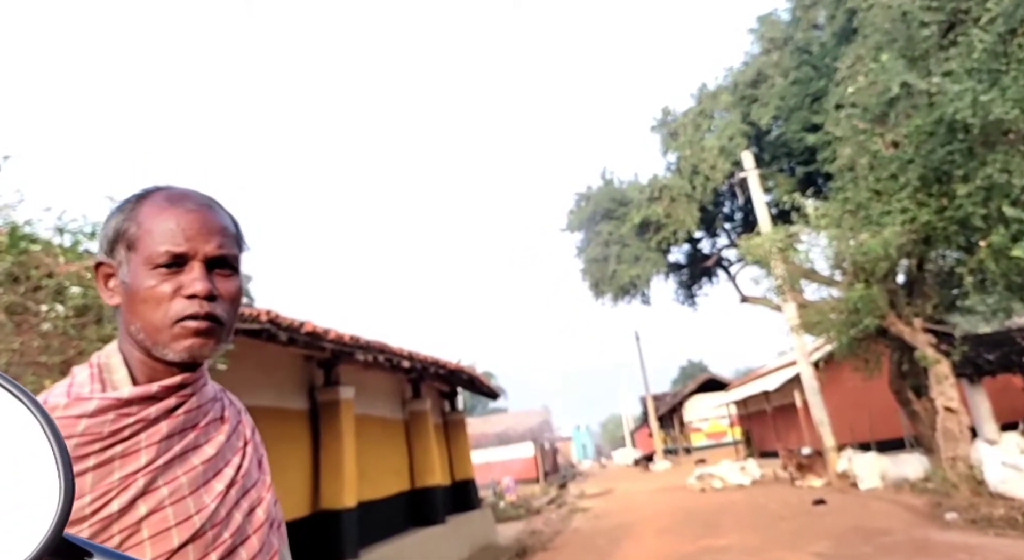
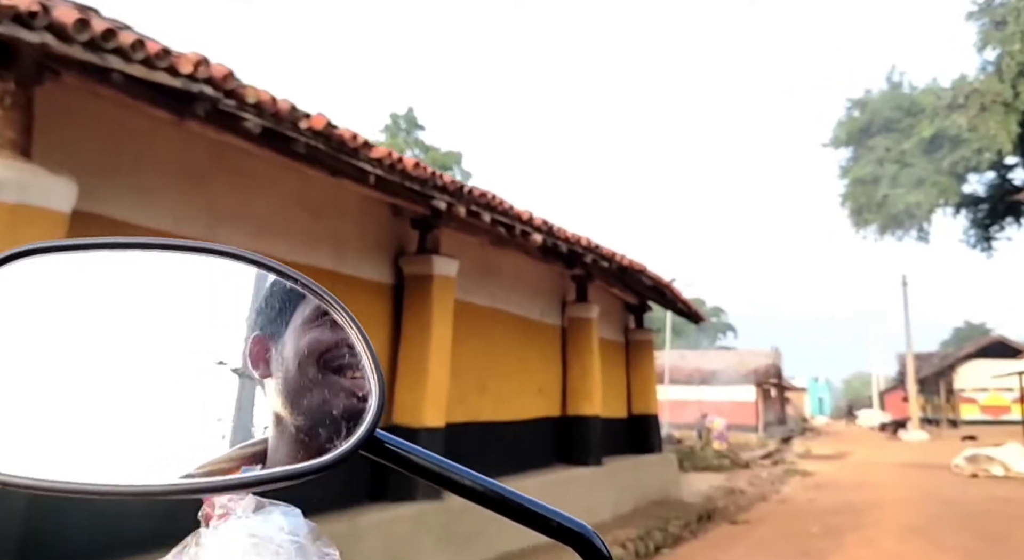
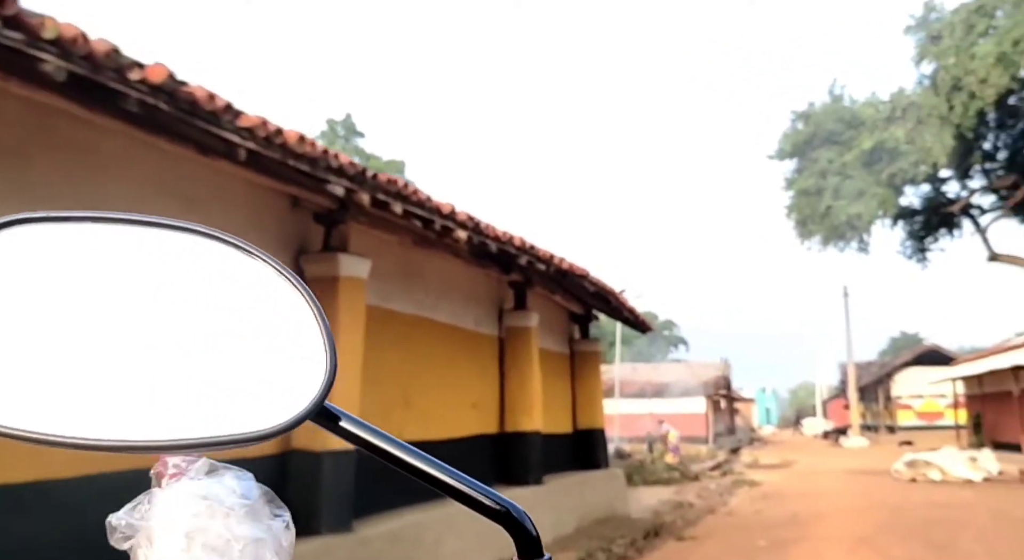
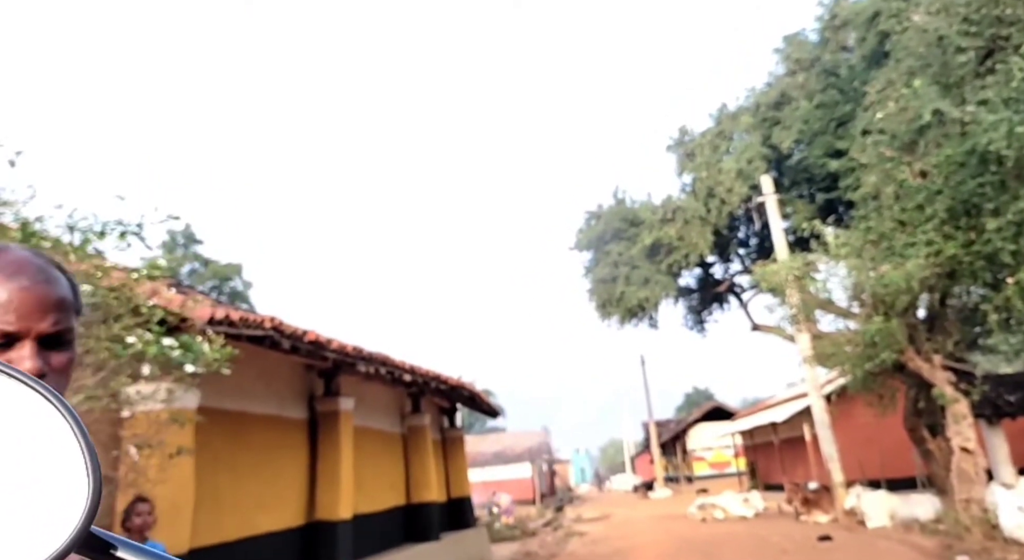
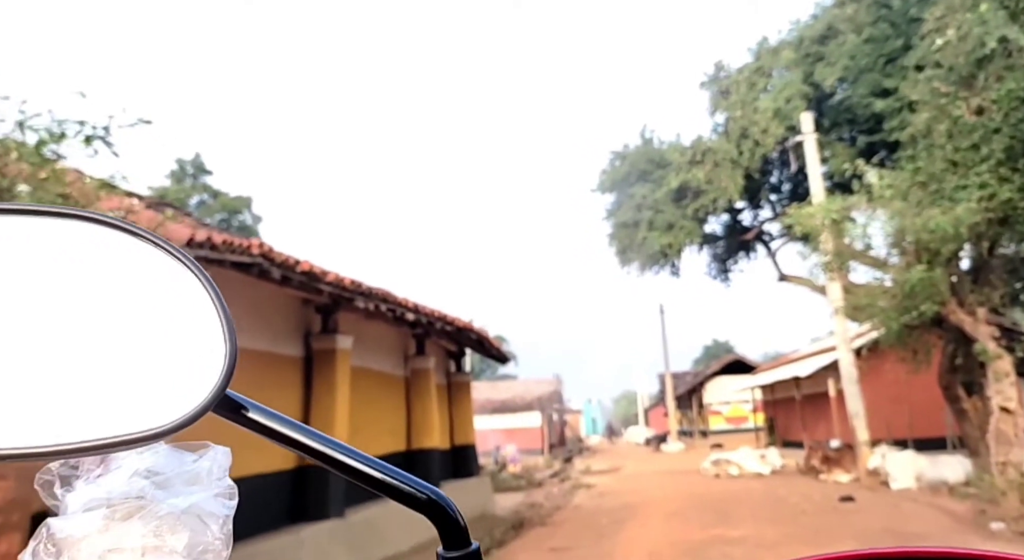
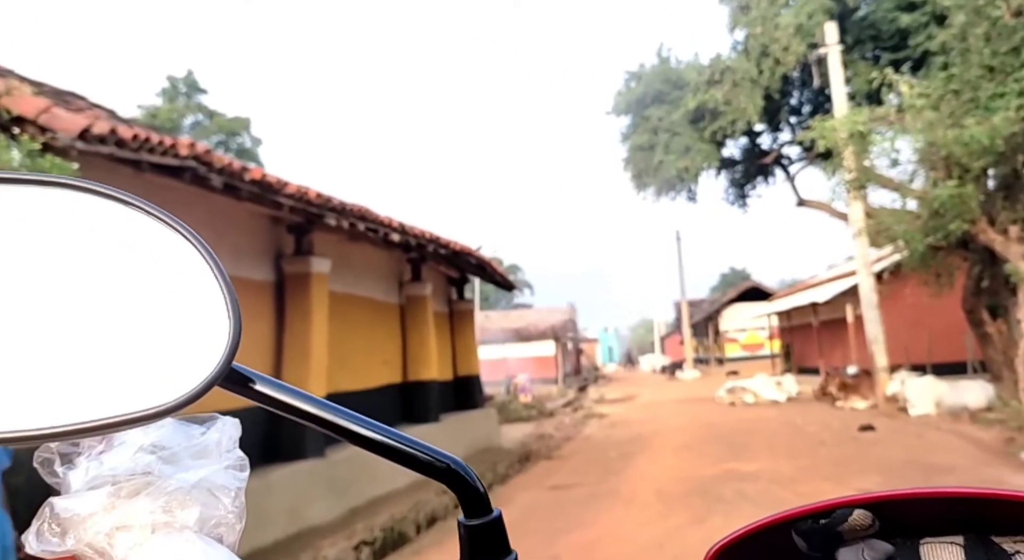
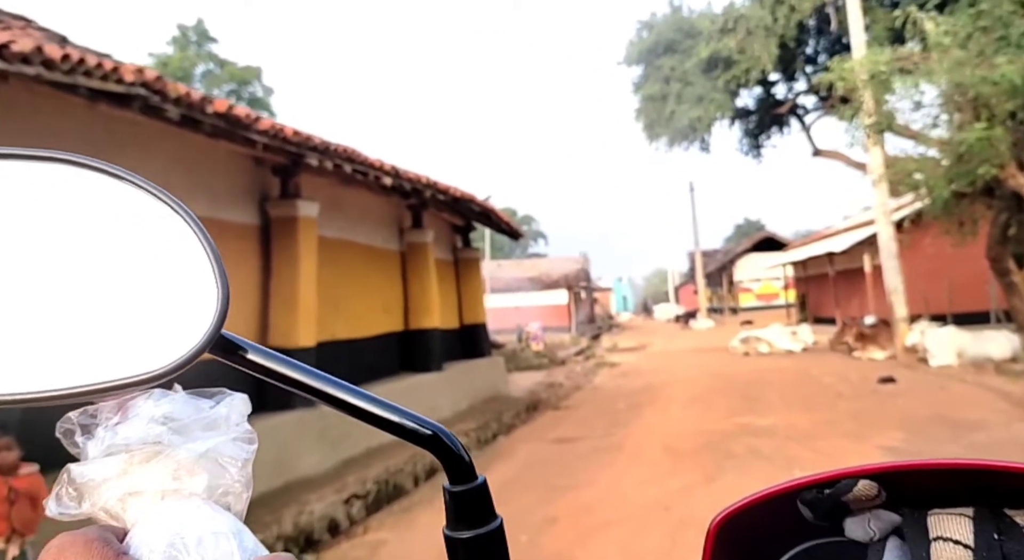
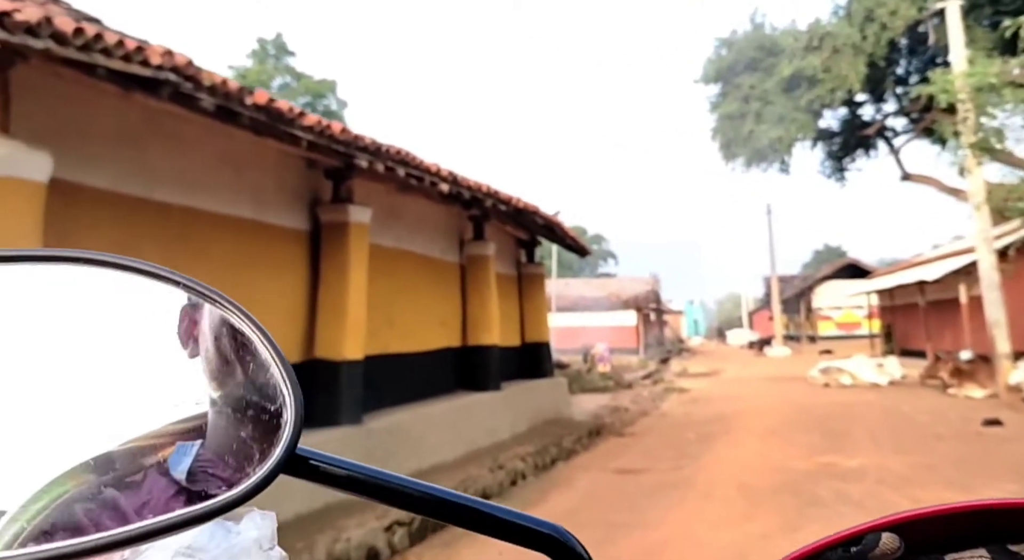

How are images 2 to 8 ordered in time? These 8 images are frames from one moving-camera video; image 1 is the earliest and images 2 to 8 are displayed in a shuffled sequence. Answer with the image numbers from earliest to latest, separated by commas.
4, 5, 6, 7, 8, 2, 3
